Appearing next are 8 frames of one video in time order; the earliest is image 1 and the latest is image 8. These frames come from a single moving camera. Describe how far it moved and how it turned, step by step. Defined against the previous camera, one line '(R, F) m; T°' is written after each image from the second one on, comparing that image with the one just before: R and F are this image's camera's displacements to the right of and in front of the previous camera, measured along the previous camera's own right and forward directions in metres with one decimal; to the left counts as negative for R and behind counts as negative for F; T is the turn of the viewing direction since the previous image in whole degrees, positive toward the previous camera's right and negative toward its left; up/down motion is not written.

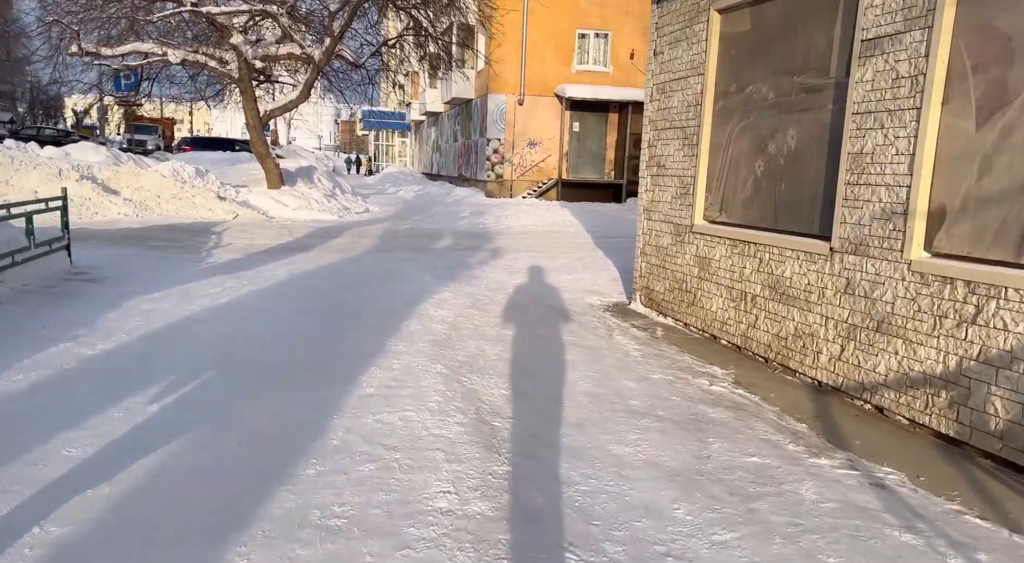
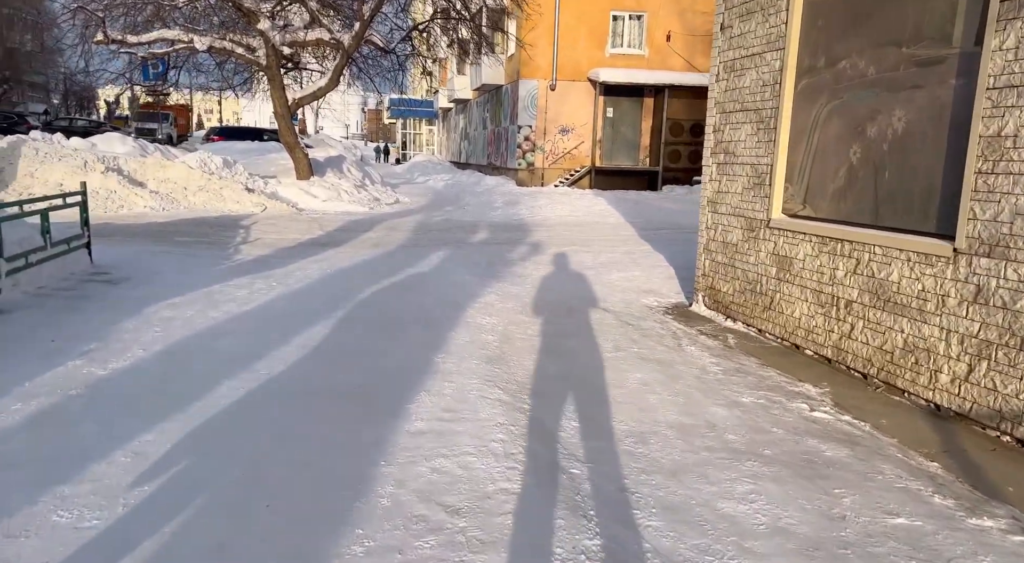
(-0.2, +0.8) m; -2°
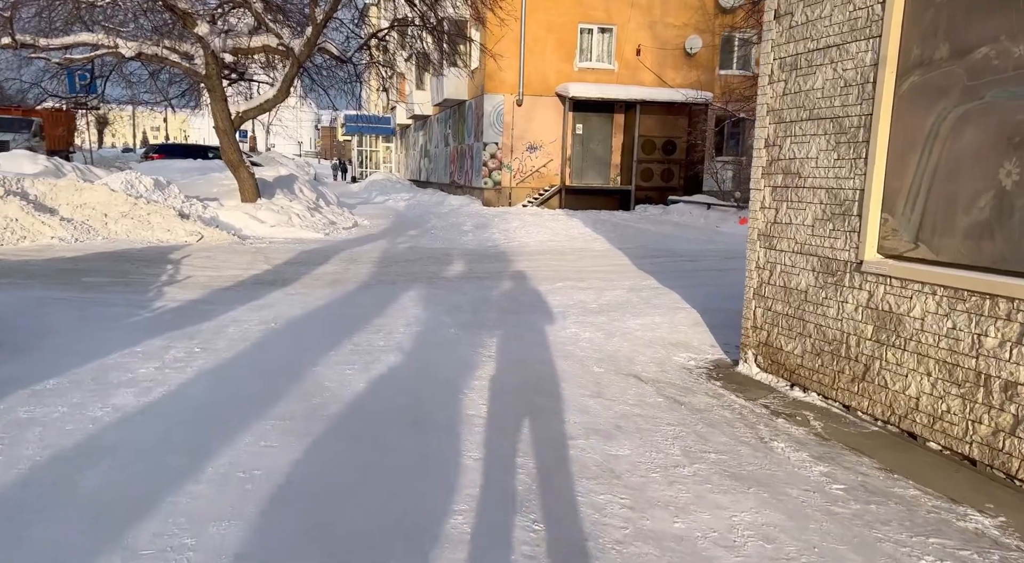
(-0.3, +1.8) m; +3°
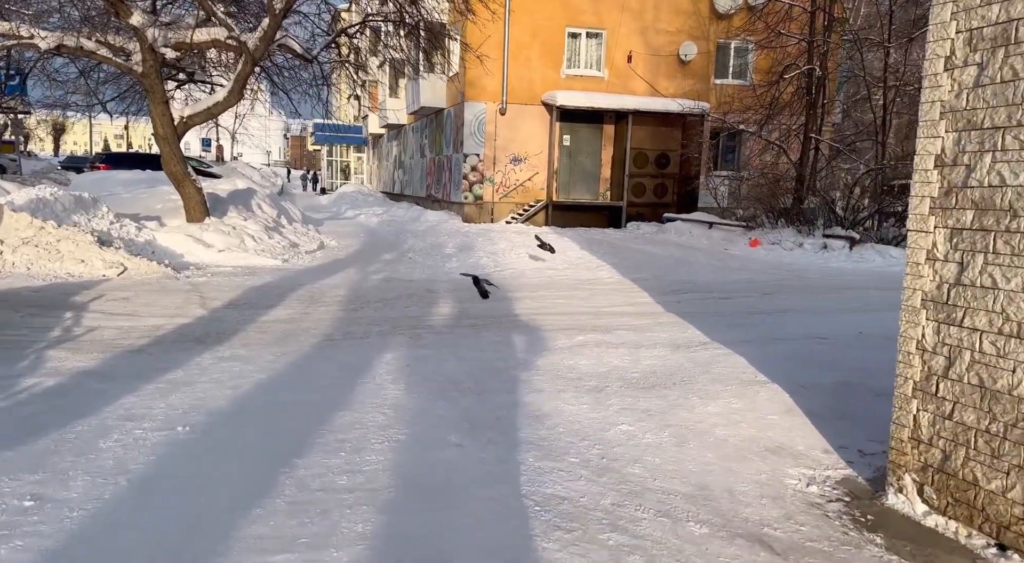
(-0.3, +2.3) m; +2°
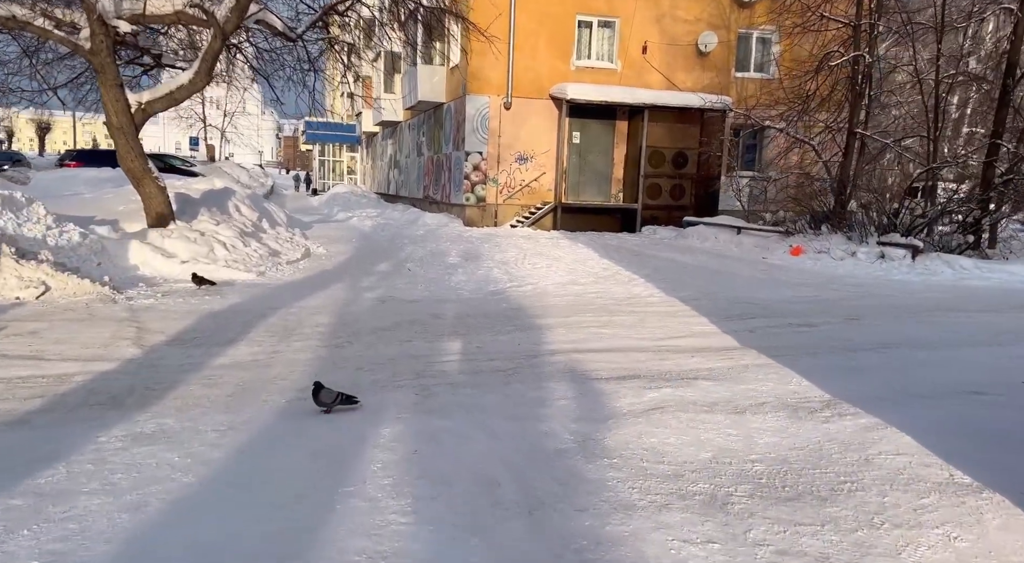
(-0.3, +2.3) m; 0°
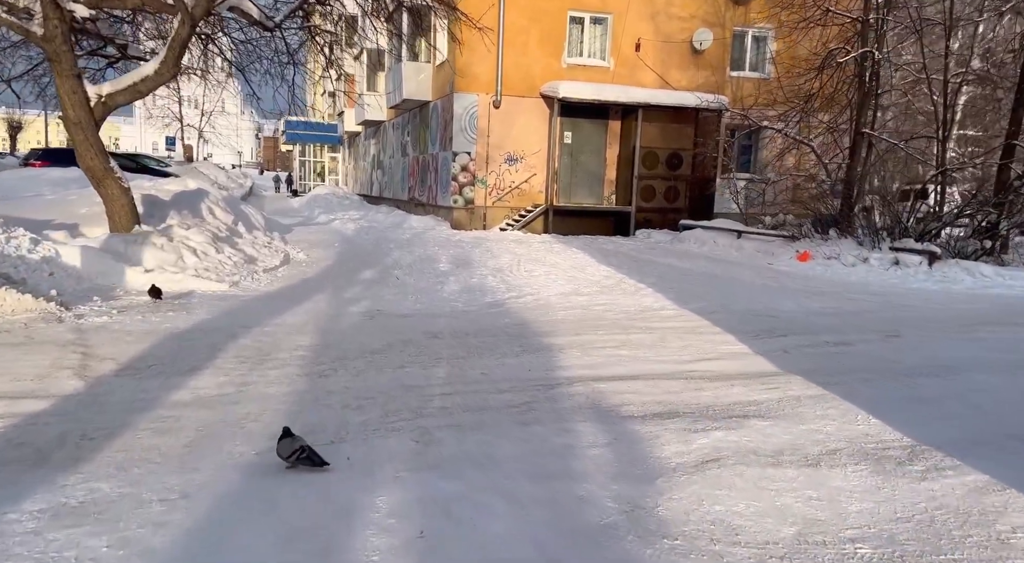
(-0.2, +1.0) m; +1°
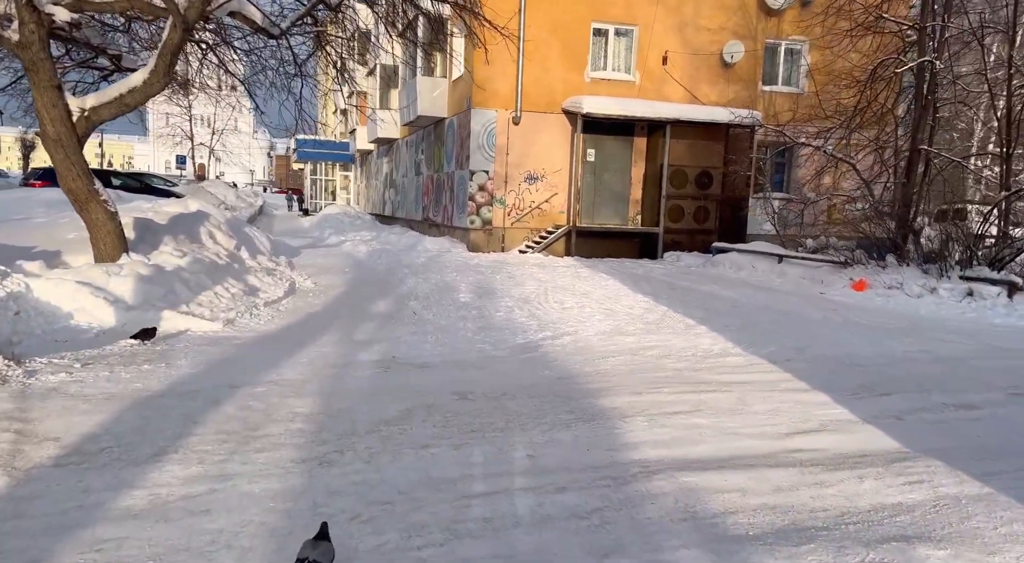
(-0.3, +1.4) m; -1°
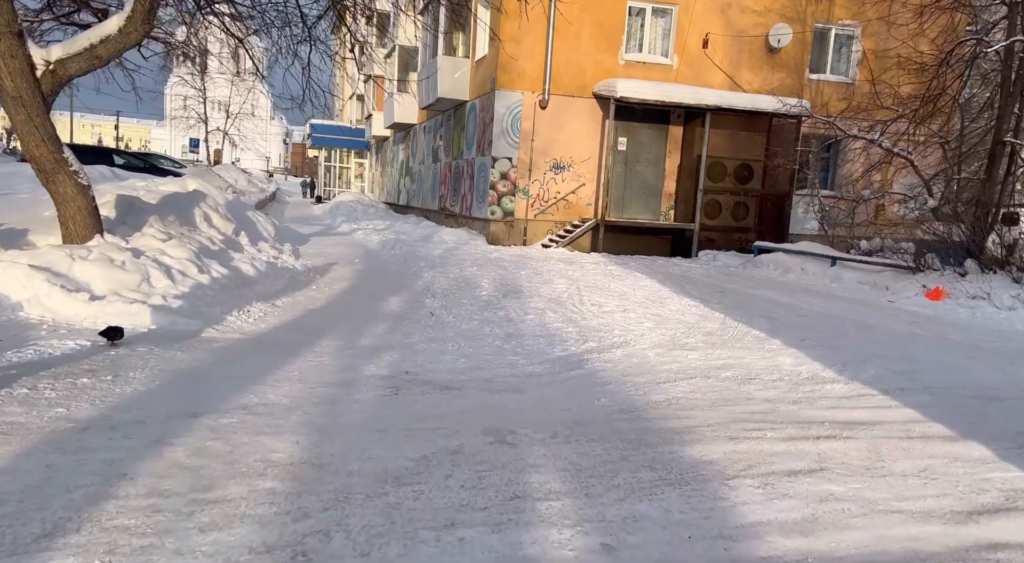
(-0.3, +1.7) m; -1°
